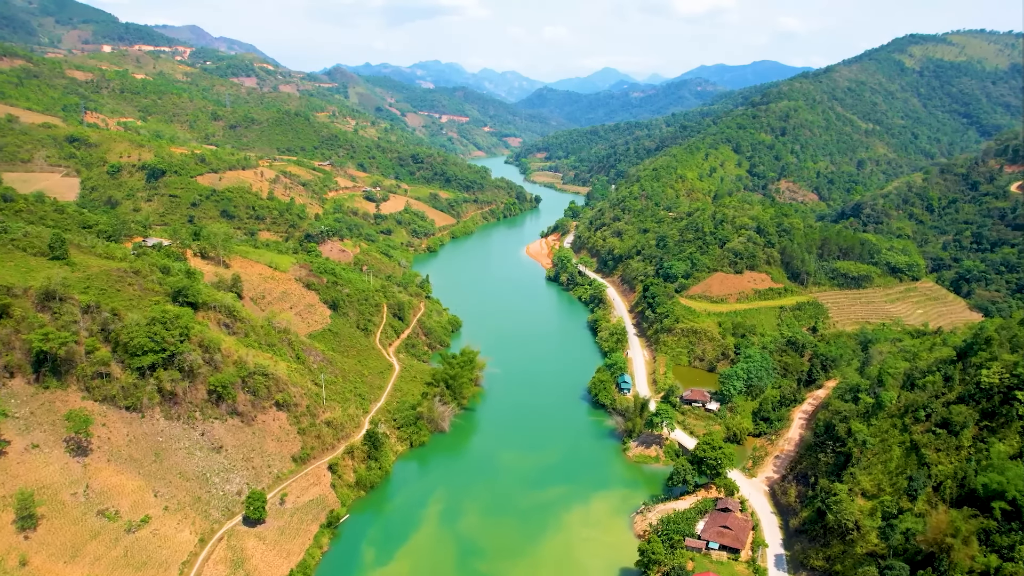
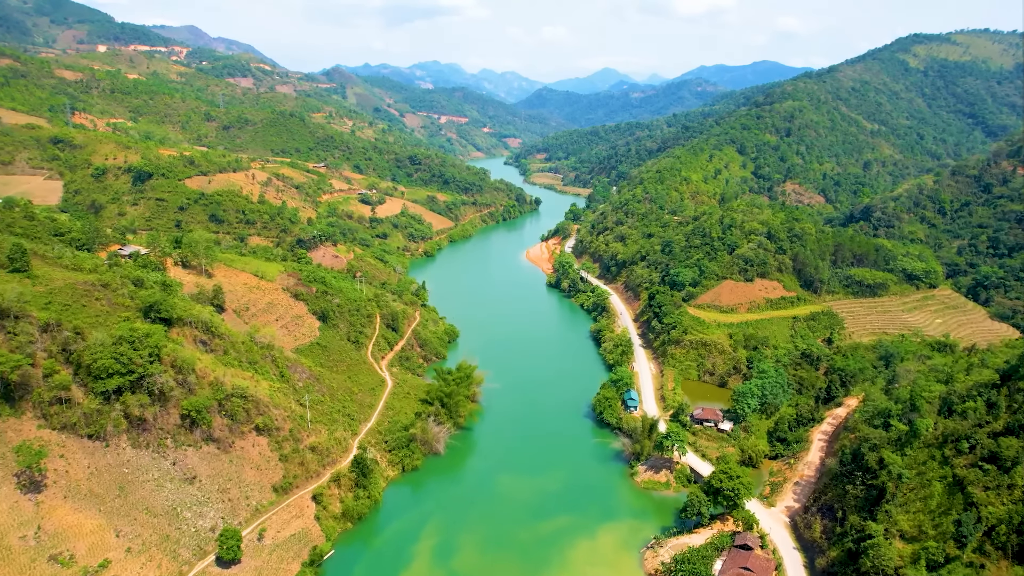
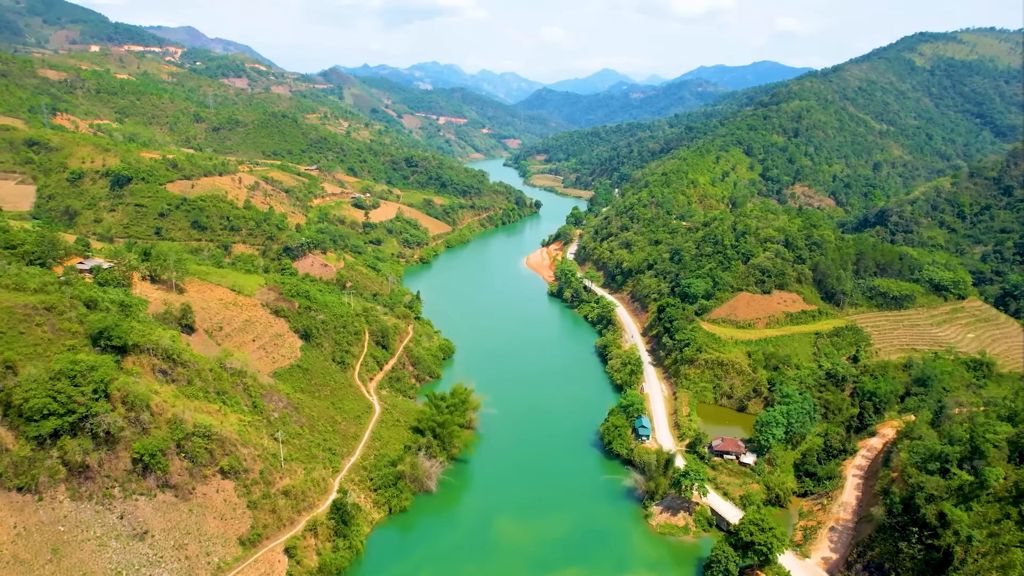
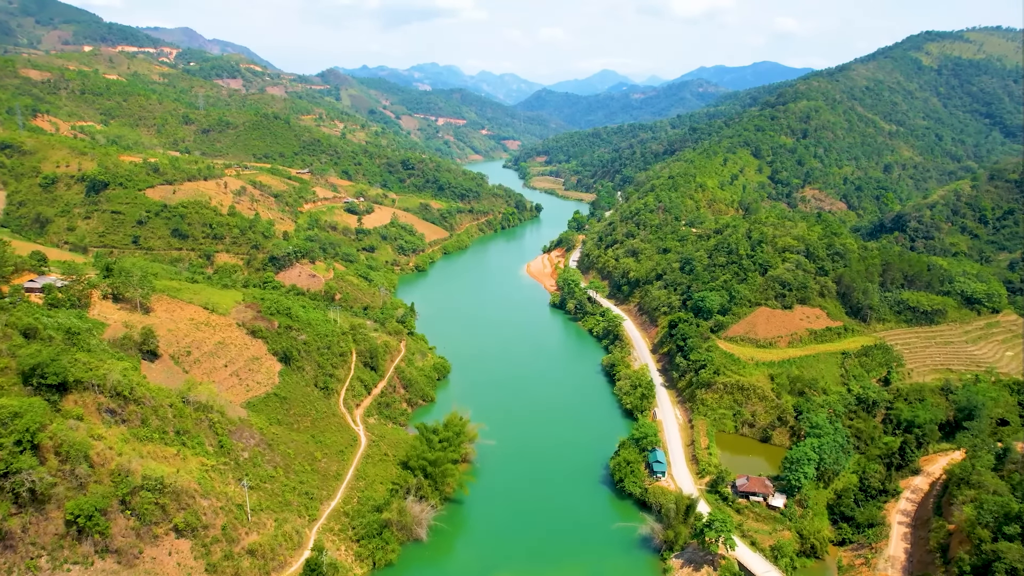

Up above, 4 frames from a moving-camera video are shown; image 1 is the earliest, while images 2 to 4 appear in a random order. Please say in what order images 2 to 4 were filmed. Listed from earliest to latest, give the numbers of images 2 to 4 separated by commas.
2, 3, 4
